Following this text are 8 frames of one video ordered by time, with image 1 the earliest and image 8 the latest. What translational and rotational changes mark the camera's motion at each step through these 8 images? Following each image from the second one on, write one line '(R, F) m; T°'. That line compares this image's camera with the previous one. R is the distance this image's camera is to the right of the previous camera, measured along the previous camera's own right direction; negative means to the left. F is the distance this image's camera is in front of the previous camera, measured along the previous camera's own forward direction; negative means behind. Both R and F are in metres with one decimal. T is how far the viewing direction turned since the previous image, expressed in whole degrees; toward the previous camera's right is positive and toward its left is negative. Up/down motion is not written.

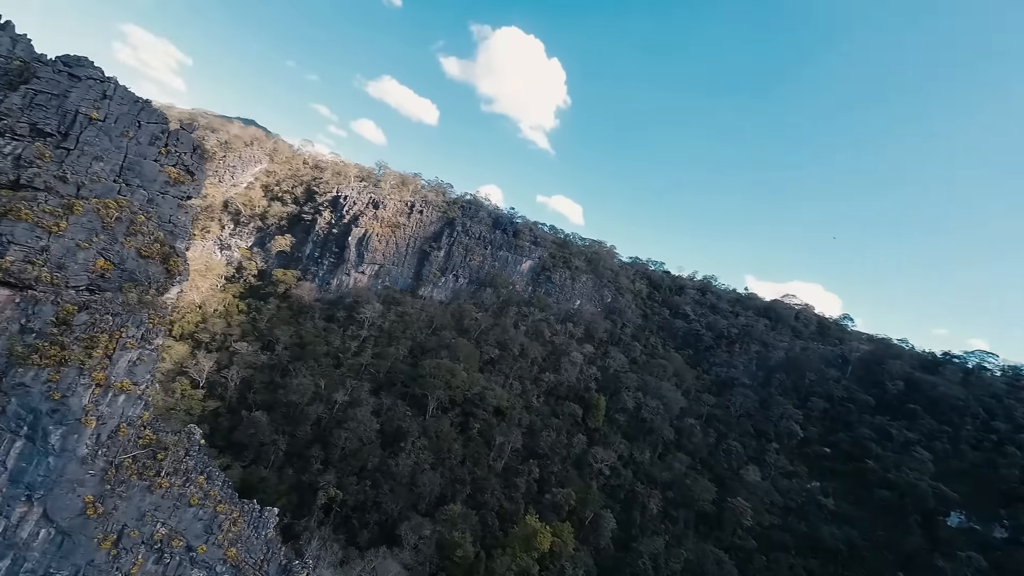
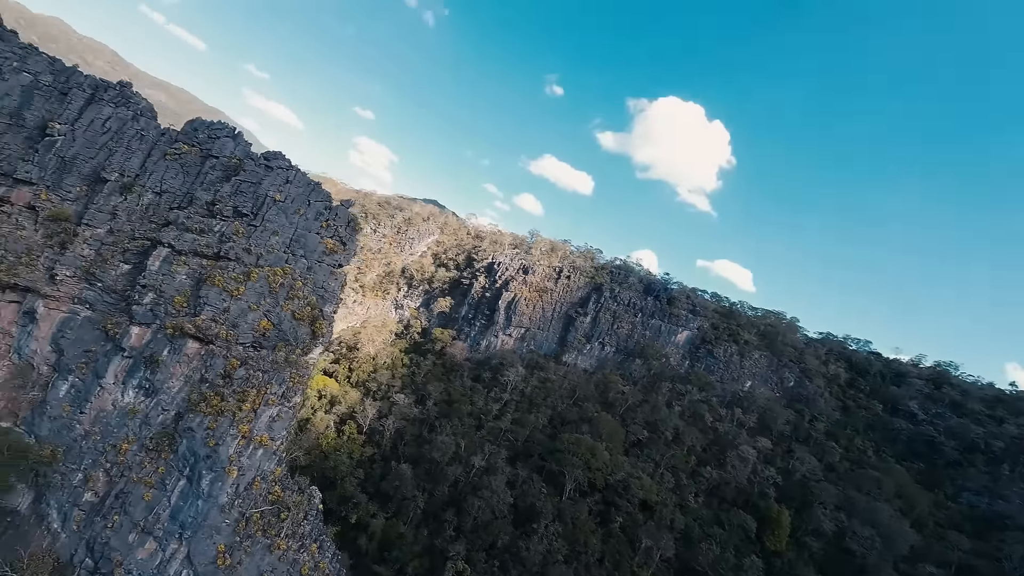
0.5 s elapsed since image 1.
(+0.2, +1.2) m; -21°
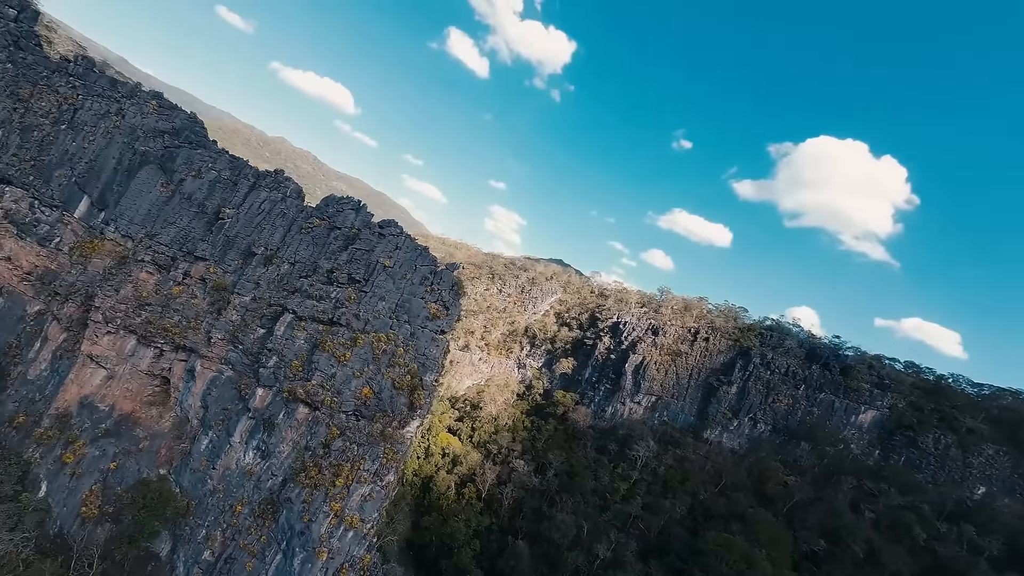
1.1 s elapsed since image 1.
(+0.2, +1.1) m; -17°
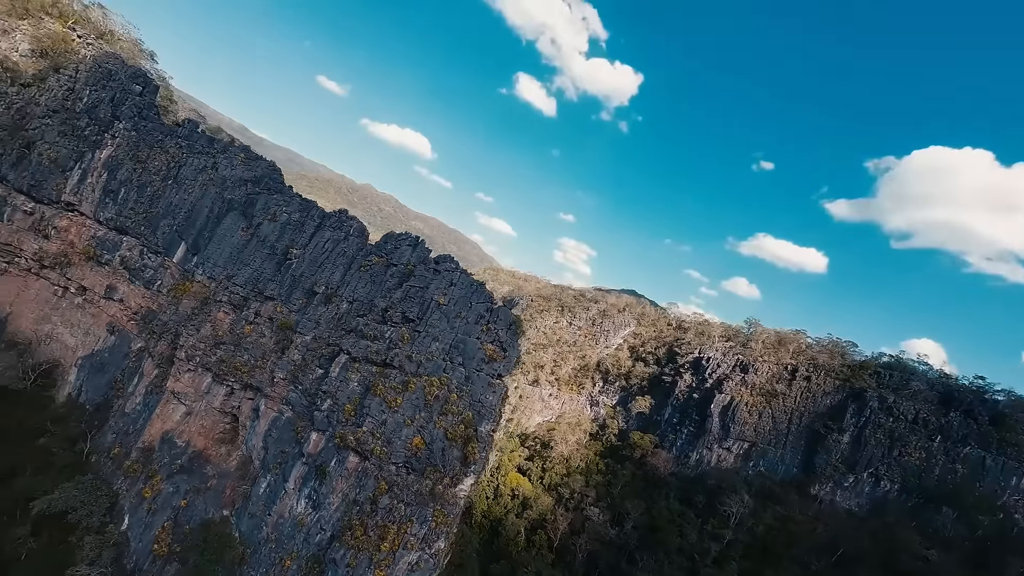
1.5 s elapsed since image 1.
(+0.1, +0.8) m; -9°
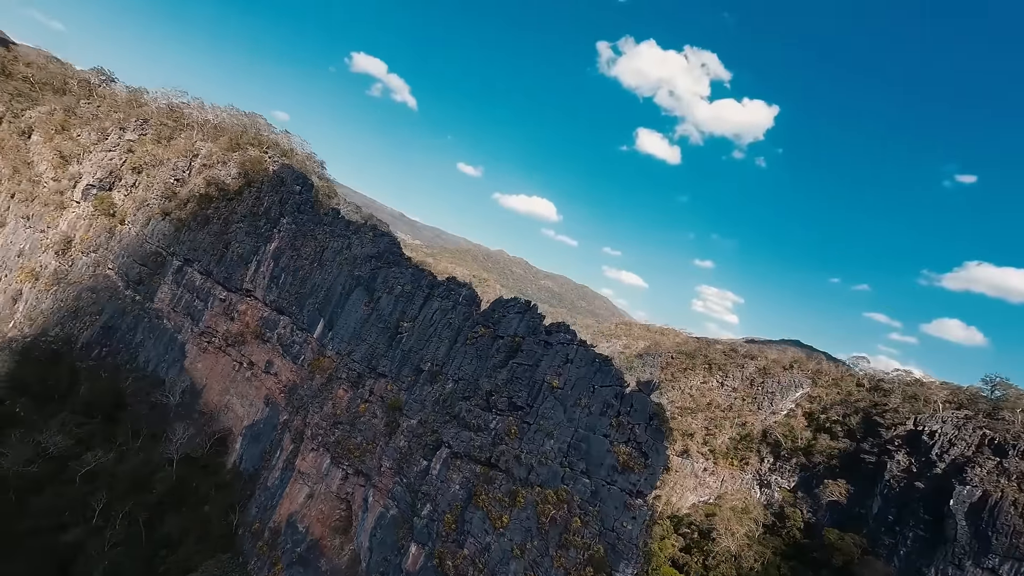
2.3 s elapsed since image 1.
(0.0, +1.6) m; -17°
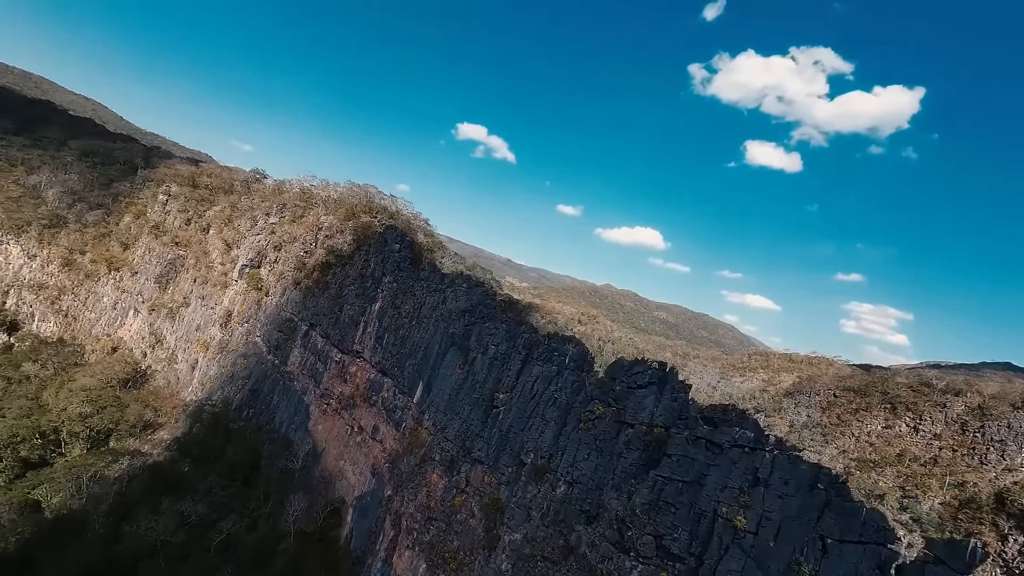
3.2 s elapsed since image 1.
(-0.1, +2.0) m; -14°
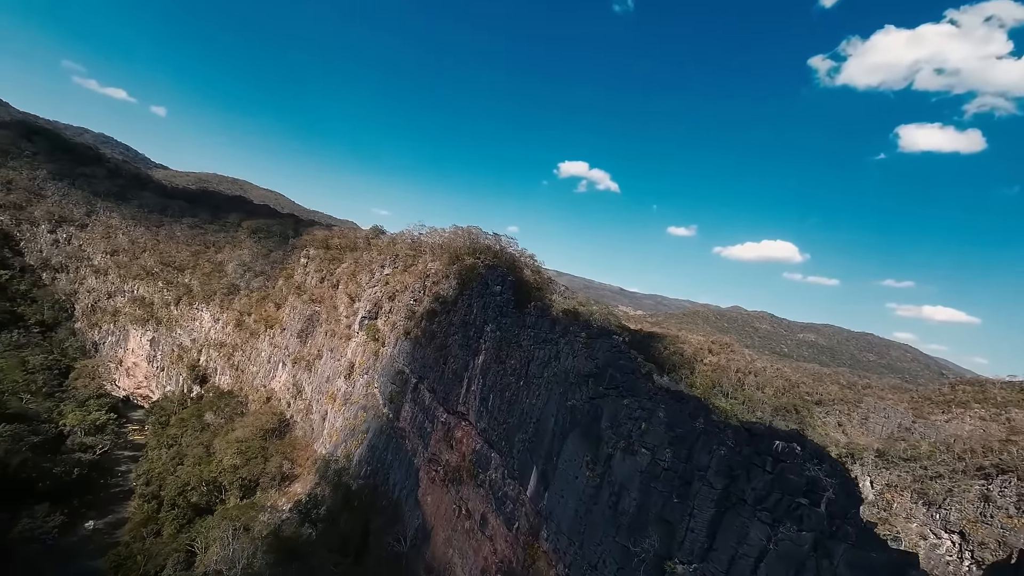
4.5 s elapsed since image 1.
(-0.5, +3.1) m; -15°
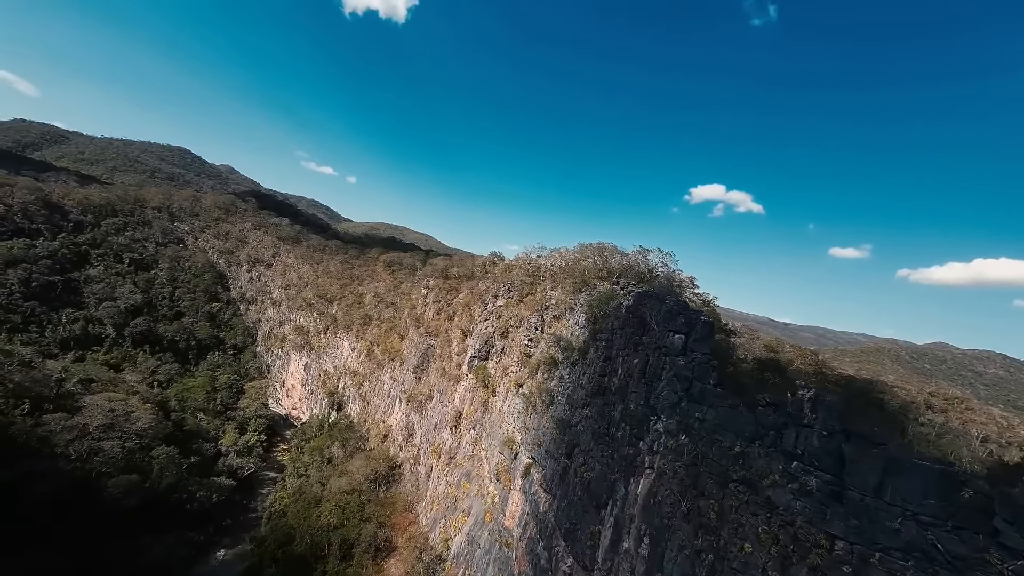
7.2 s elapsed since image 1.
(-1.1, +7.3) m; -17°
